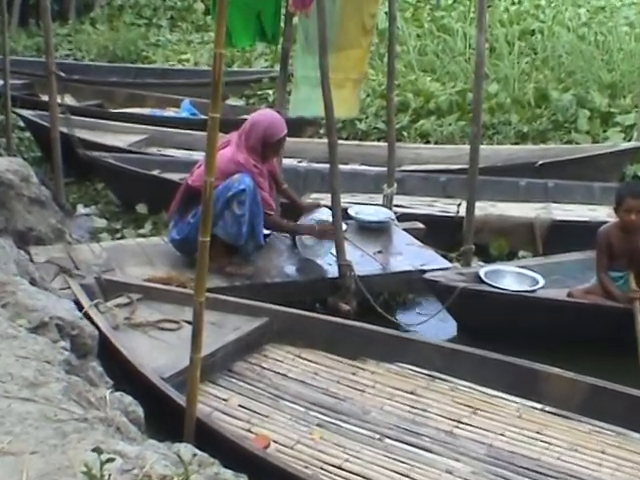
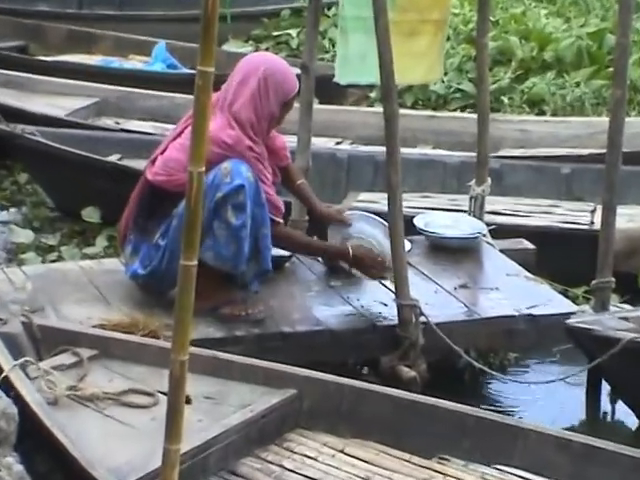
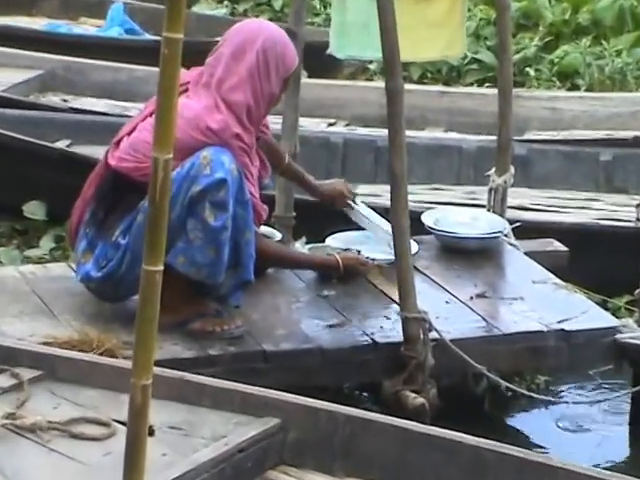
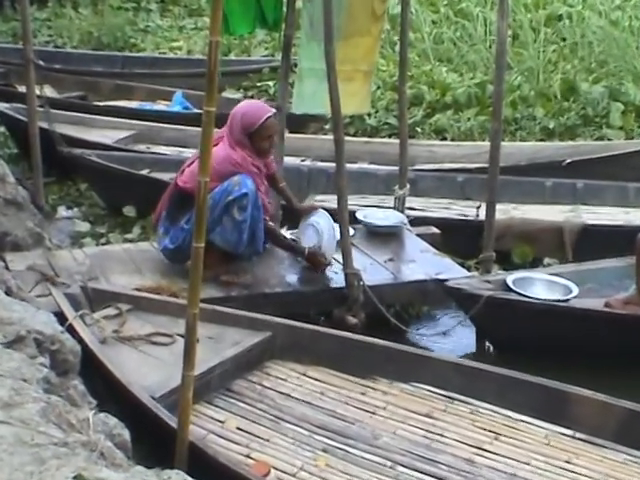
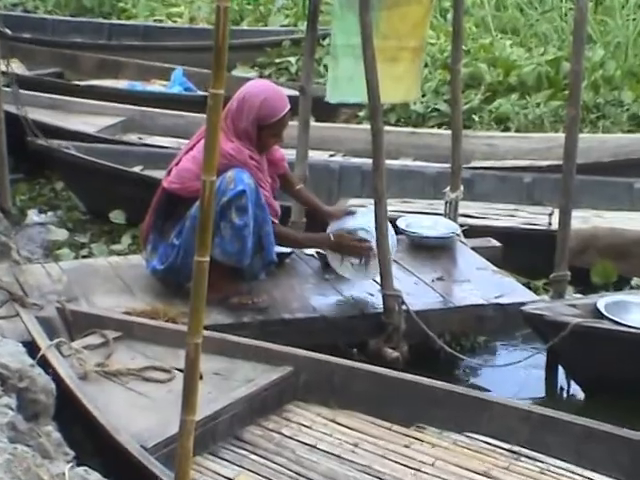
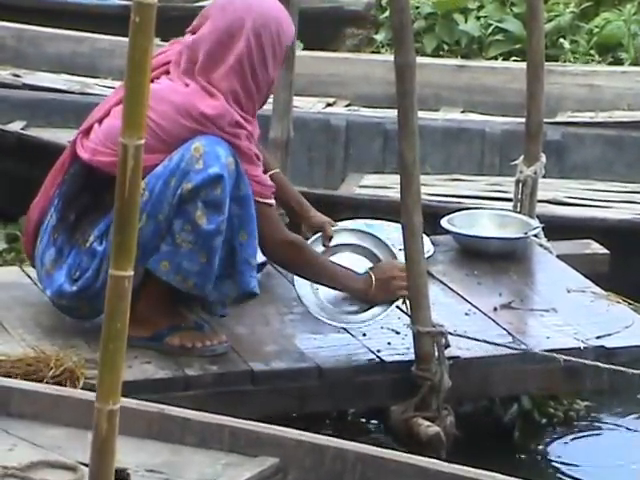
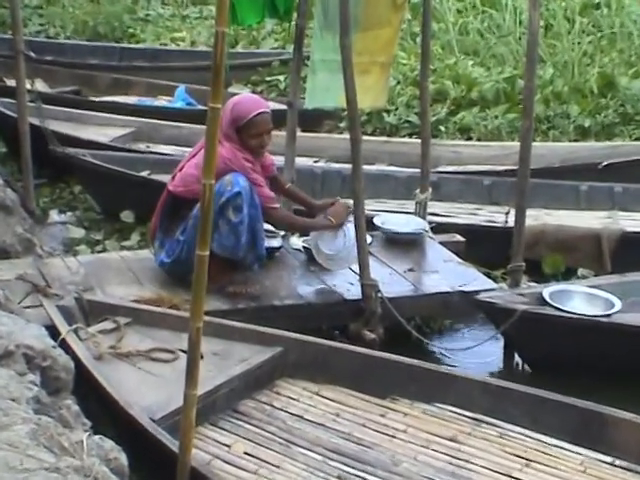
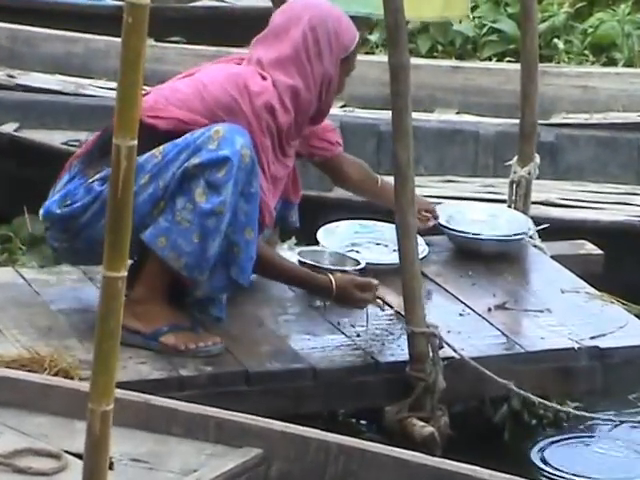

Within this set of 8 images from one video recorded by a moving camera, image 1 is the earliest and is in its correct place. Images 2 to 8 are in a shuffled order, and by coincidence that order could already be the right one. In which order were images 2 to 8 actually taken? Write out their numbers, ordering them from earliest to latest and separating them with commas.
4, 7, 5, 2, 3, 8, 6
